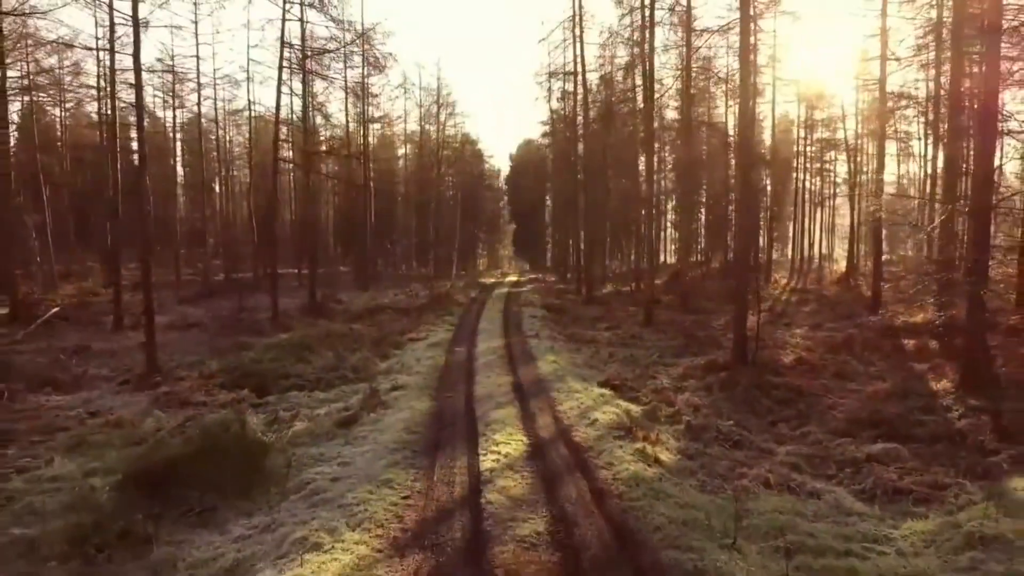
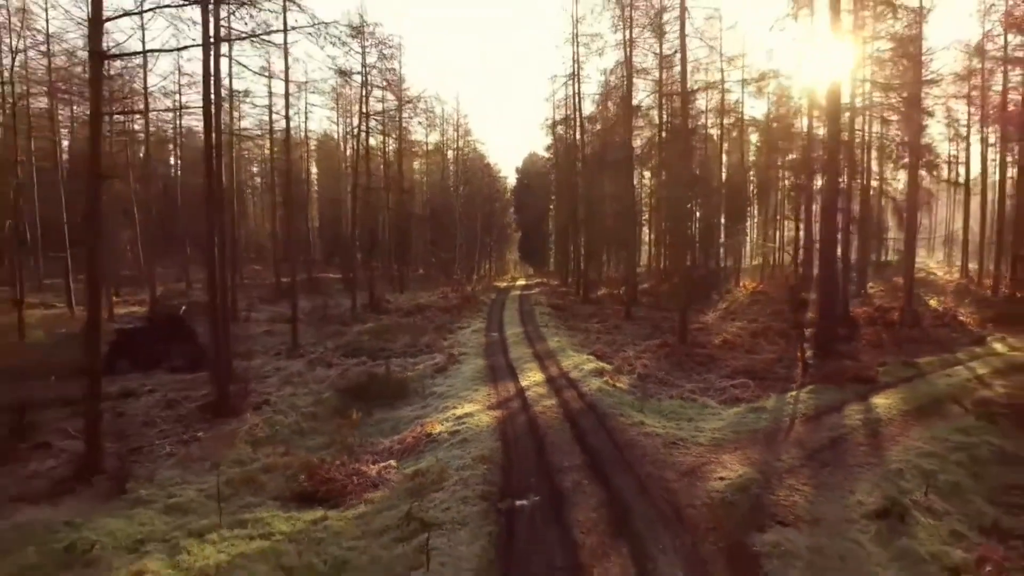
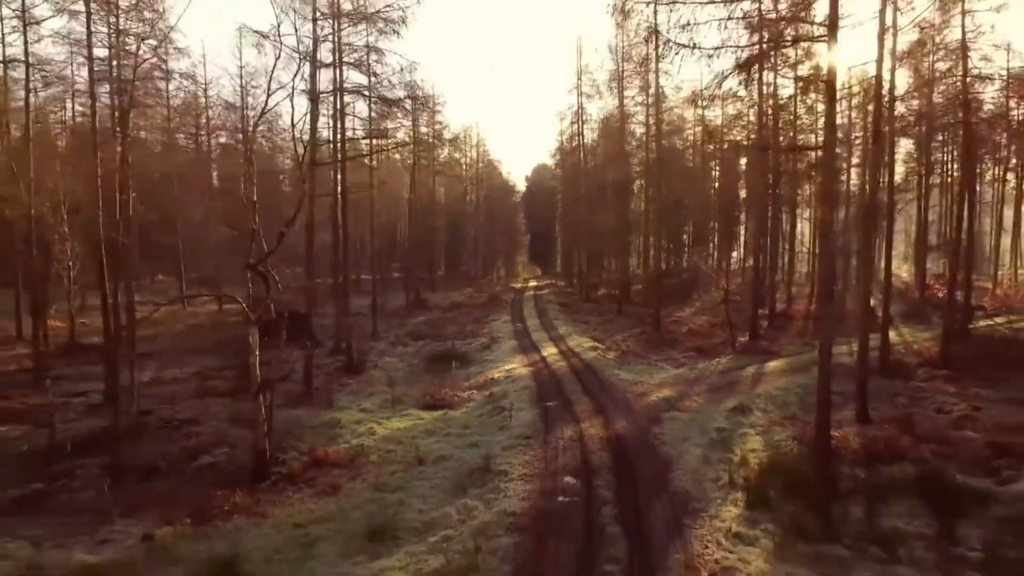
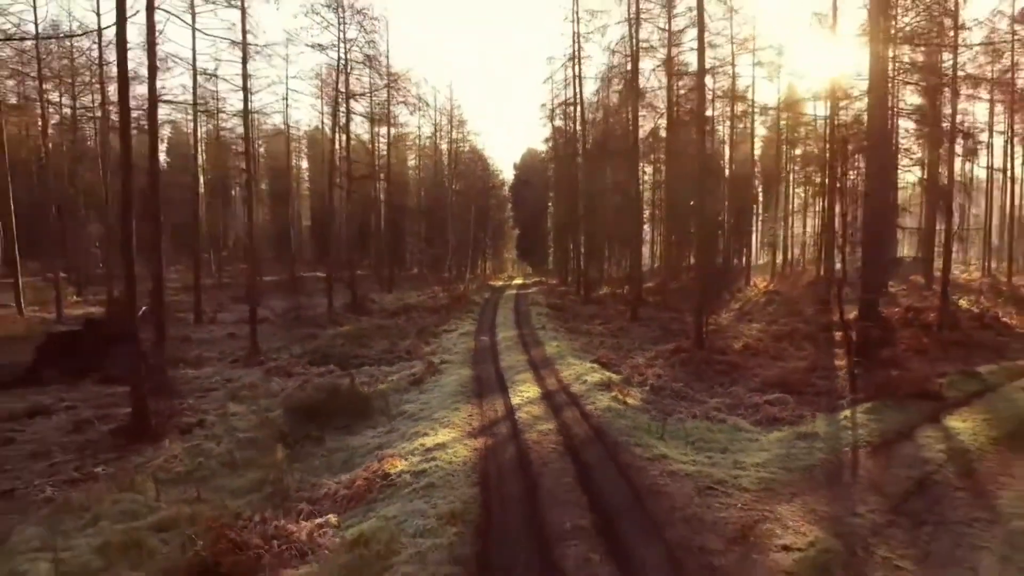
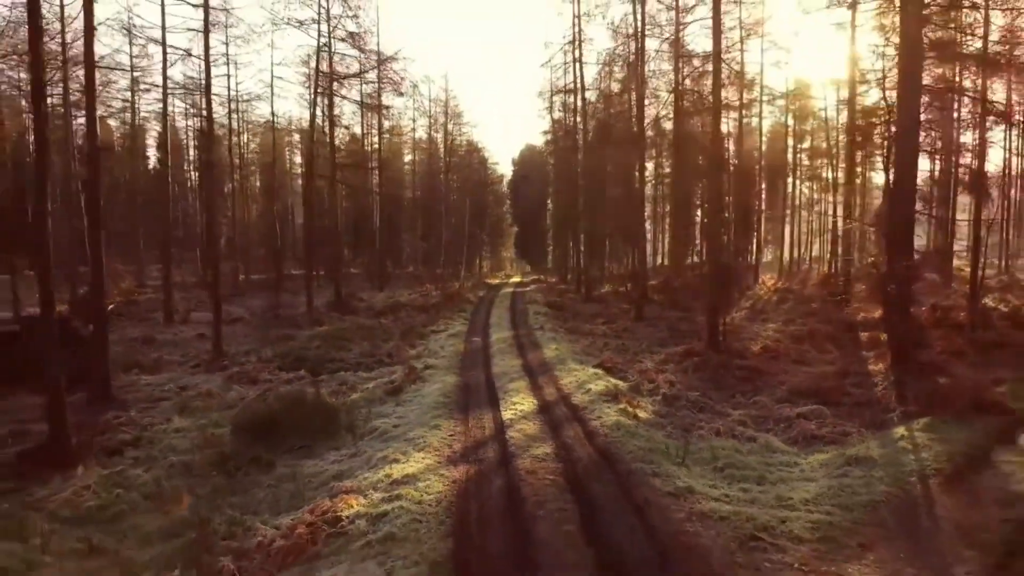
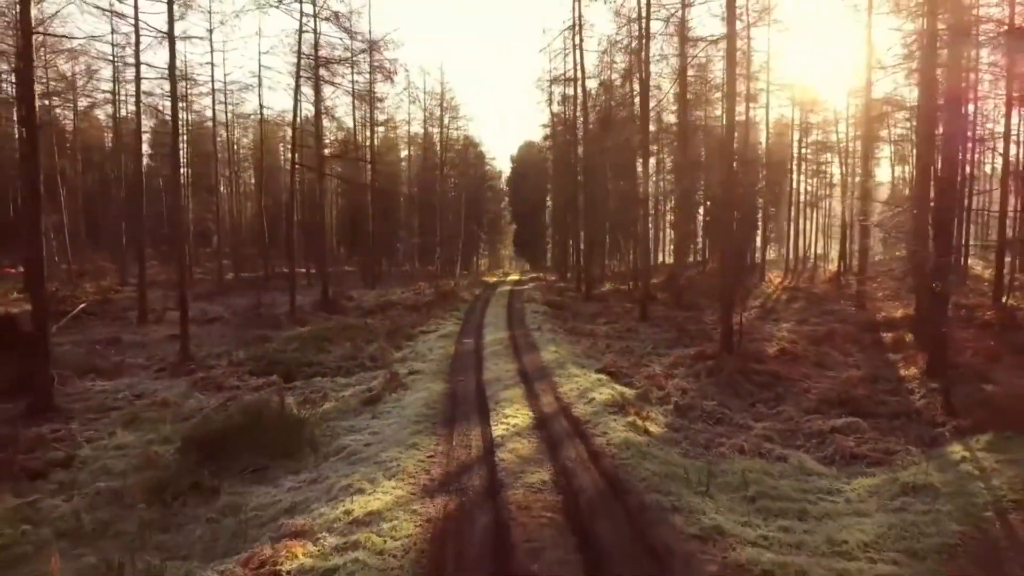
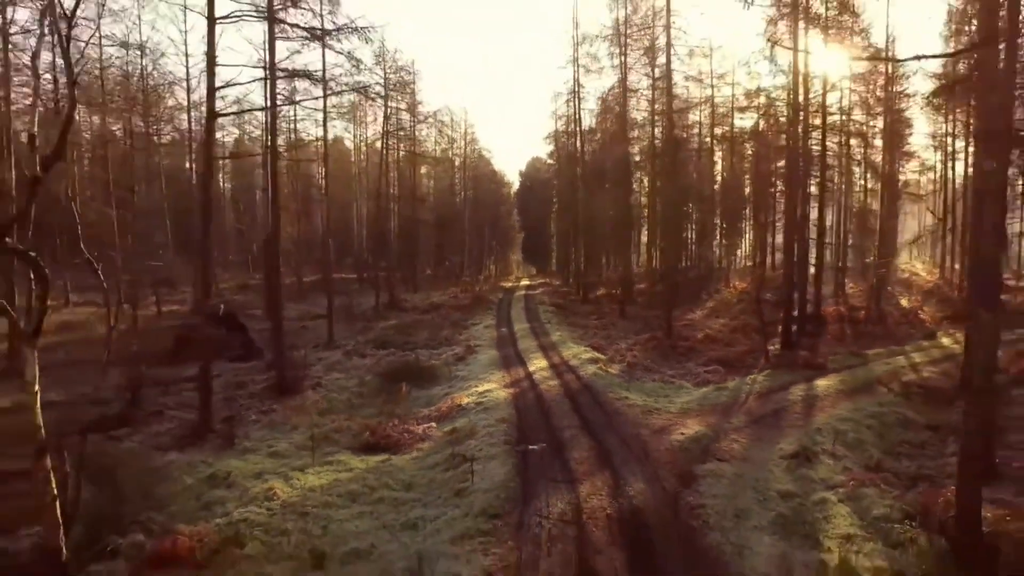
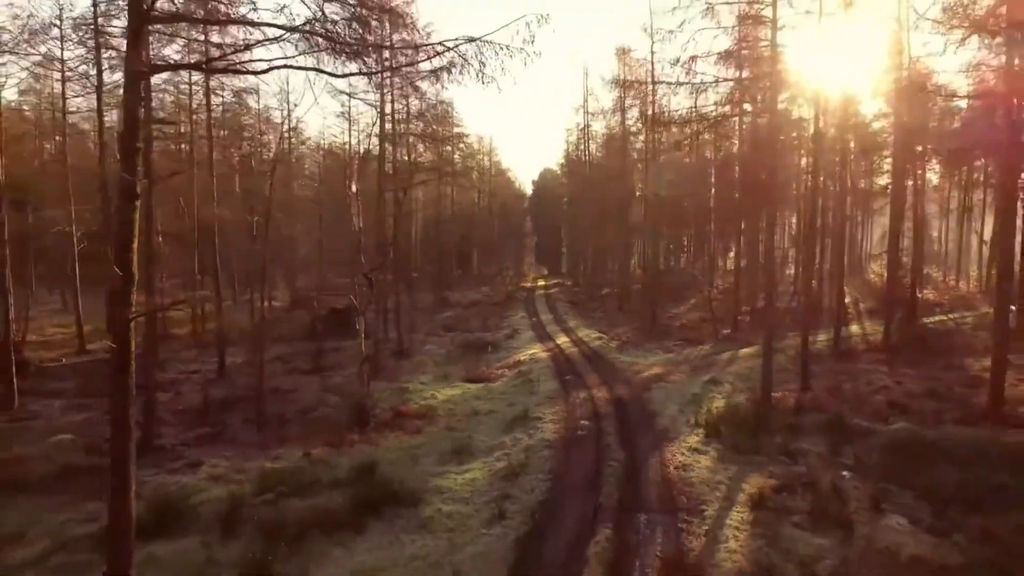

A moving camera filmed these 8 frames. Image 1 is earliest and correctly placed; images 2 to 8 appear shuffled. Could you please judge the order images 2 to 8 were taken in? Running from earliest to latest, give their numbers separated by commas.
6, 5, 4, 2, 7, 3, 8
